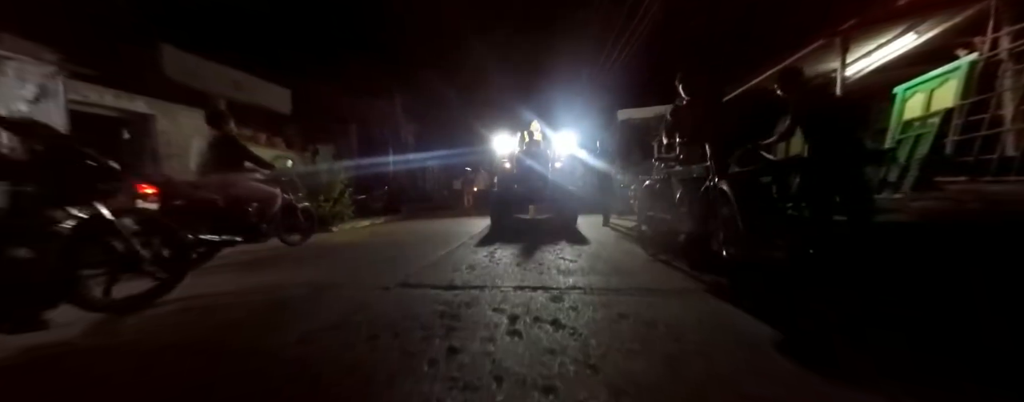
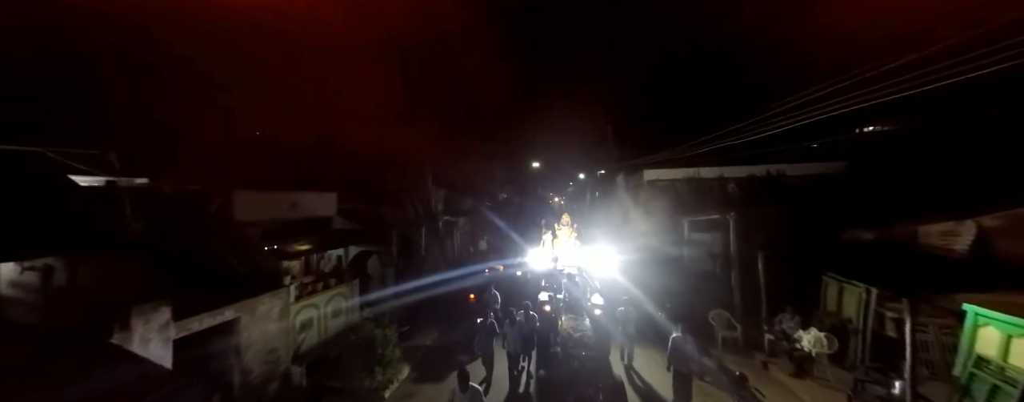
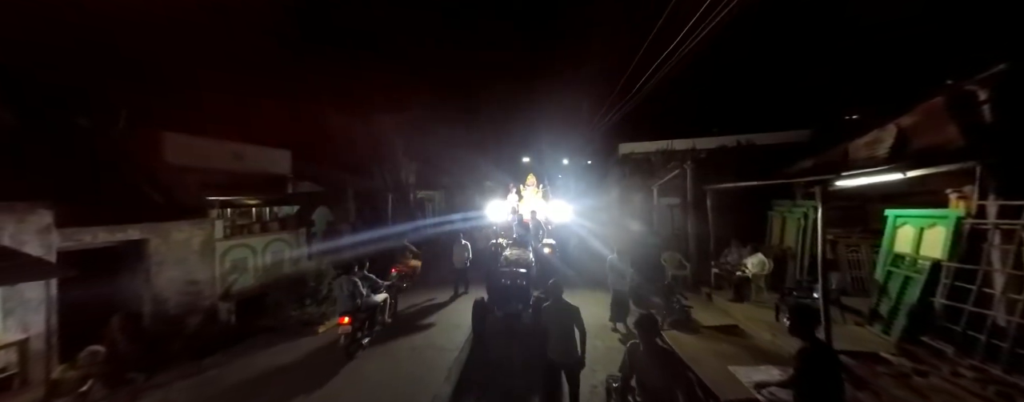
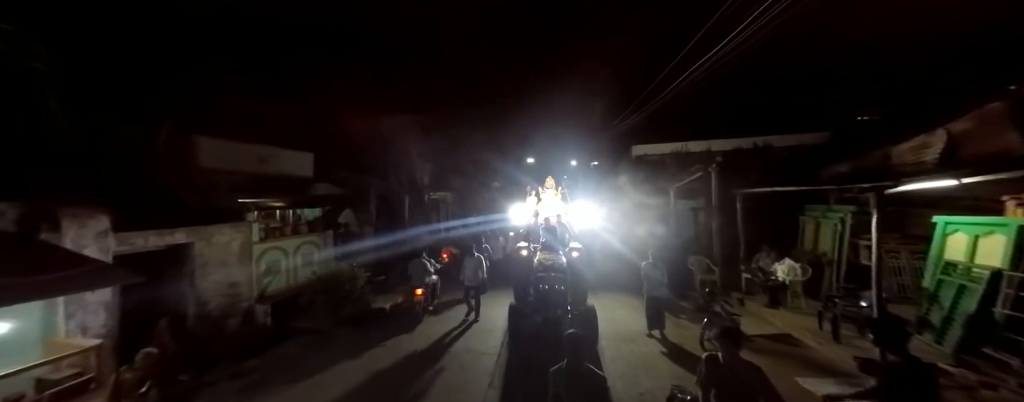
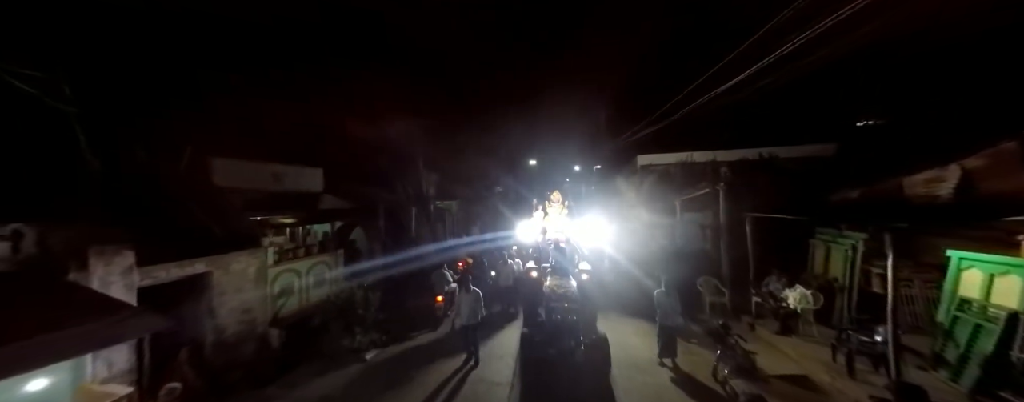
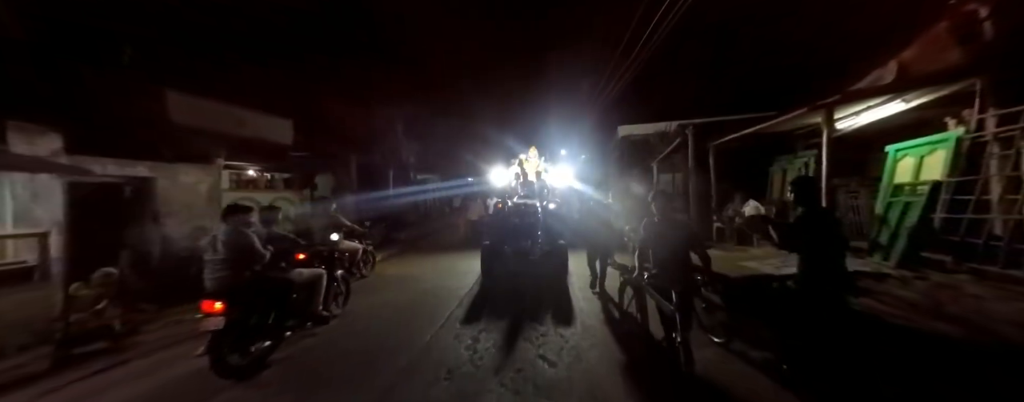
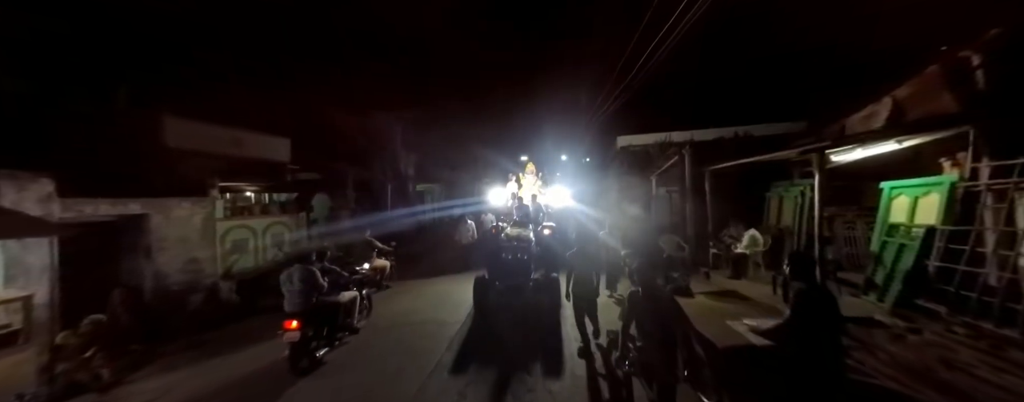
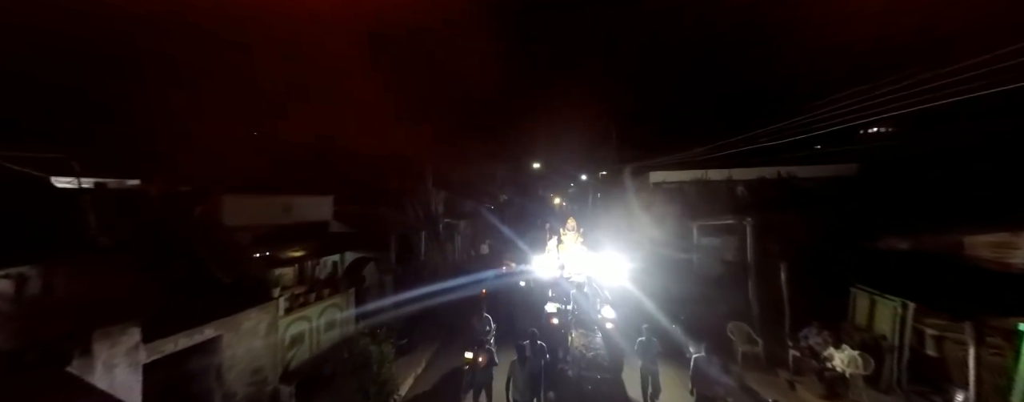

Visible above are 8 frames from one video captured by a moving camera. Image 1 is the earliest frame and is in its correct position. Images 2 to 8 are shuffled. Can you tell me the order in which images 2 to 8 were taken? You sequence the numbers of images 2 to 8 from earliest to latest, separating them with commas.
6, 7, 3, 4, 5, 2, 8
